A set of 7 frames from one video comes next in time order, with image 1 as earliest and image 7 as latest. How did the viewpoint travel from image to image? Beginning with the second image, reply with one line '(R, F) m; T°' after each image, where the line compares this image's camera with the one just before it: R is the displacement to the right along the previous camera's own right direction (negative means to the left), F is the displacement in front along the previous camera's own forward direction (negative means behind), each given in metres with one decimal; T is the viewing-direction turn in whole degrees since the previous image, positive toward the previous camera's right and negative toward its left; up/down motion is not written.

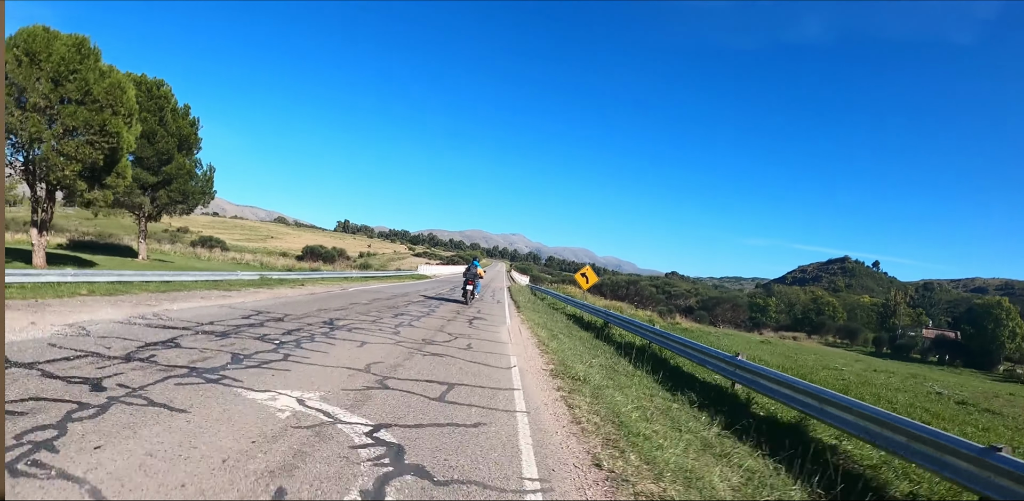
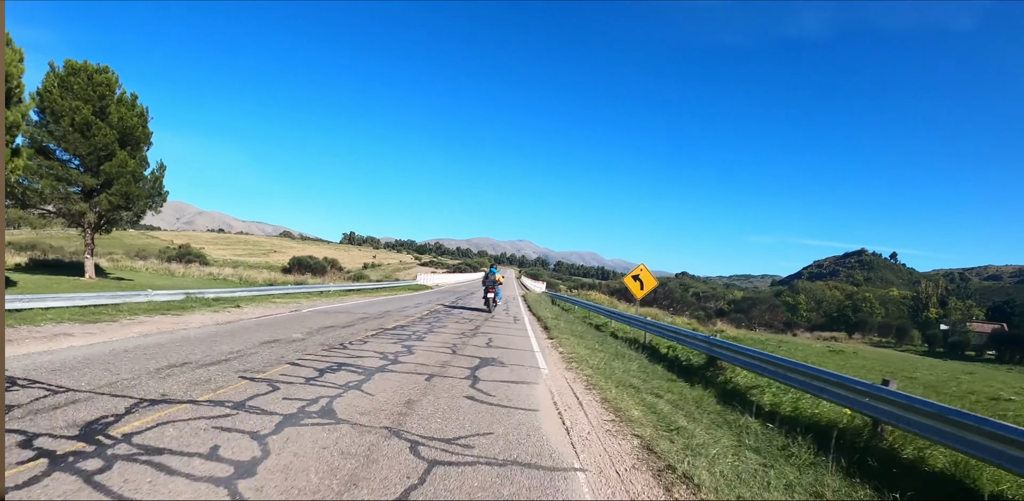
(-0.1, +1.2) m; -1°
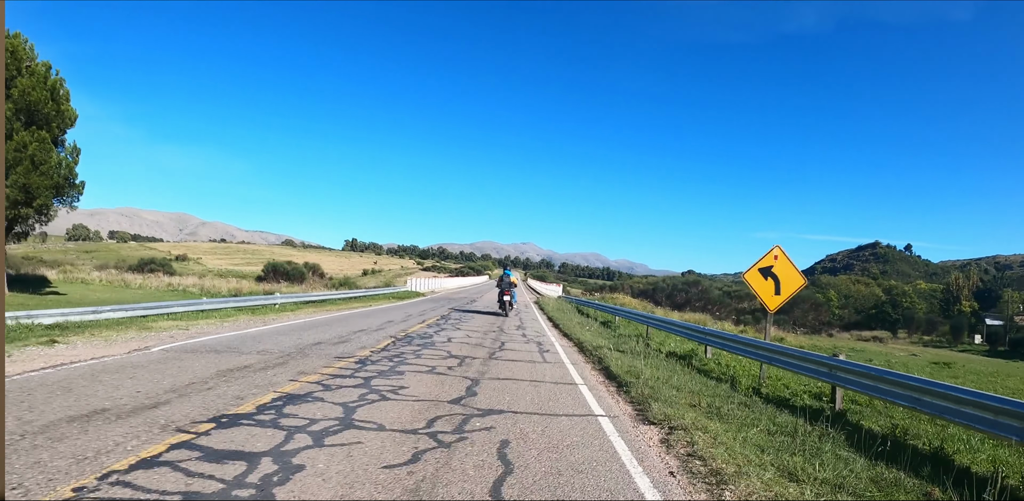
(-0.1, +1.3) m; 0°
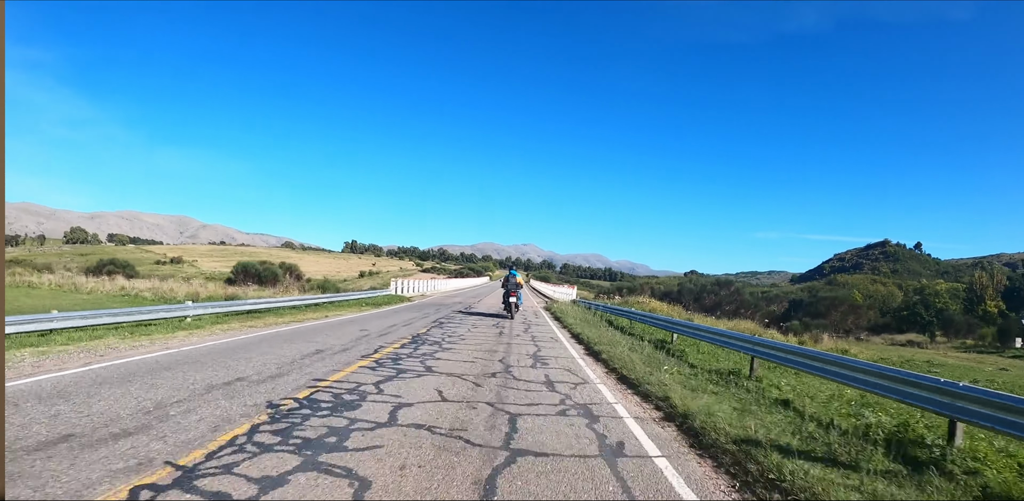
(0.0, +1.0) m; 0°
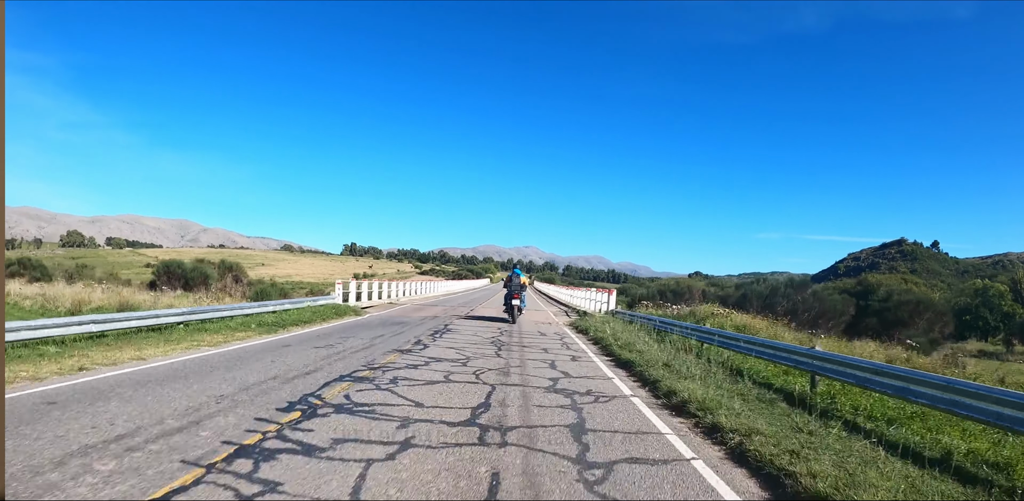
(0.0, +1.7) m; 0°
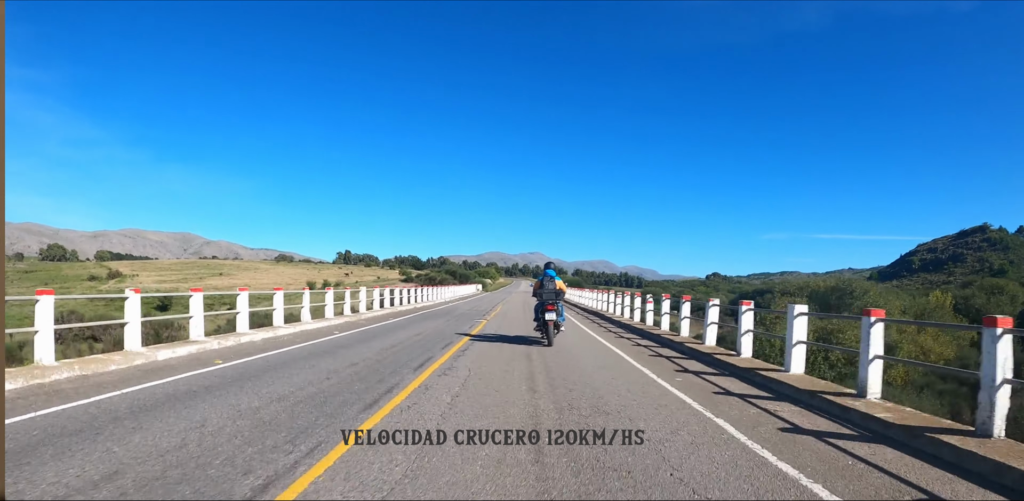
(-0.1, +6.9) m; 0°
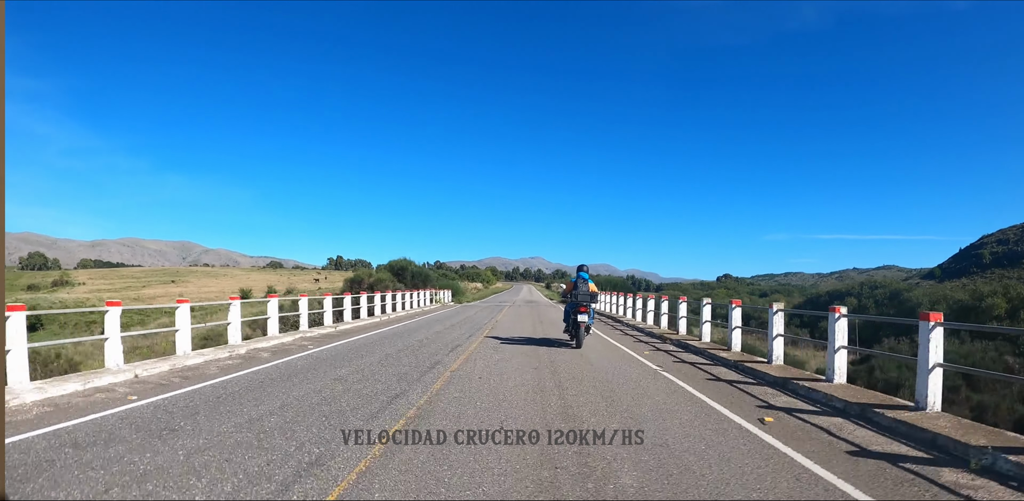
(0.0, +5.0) m; 0°
